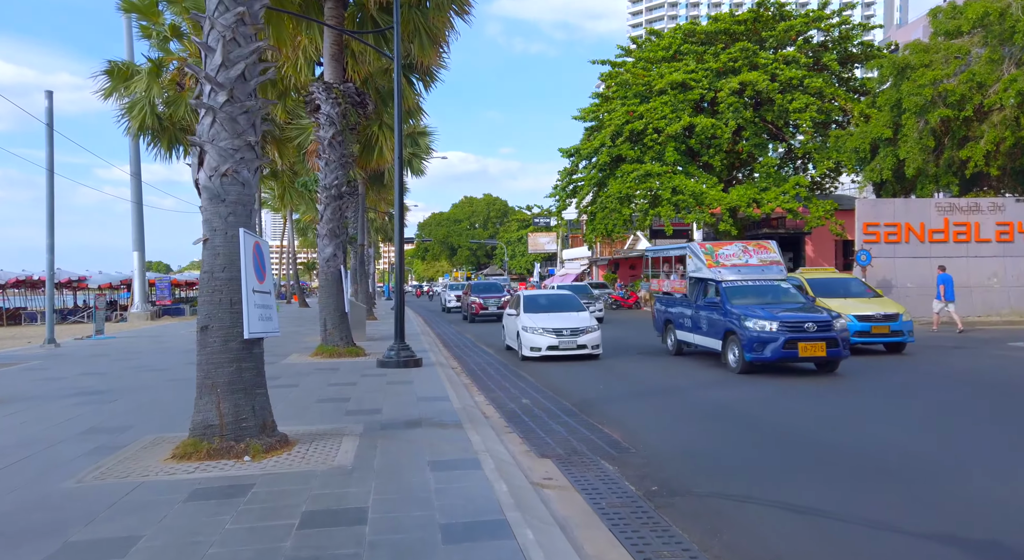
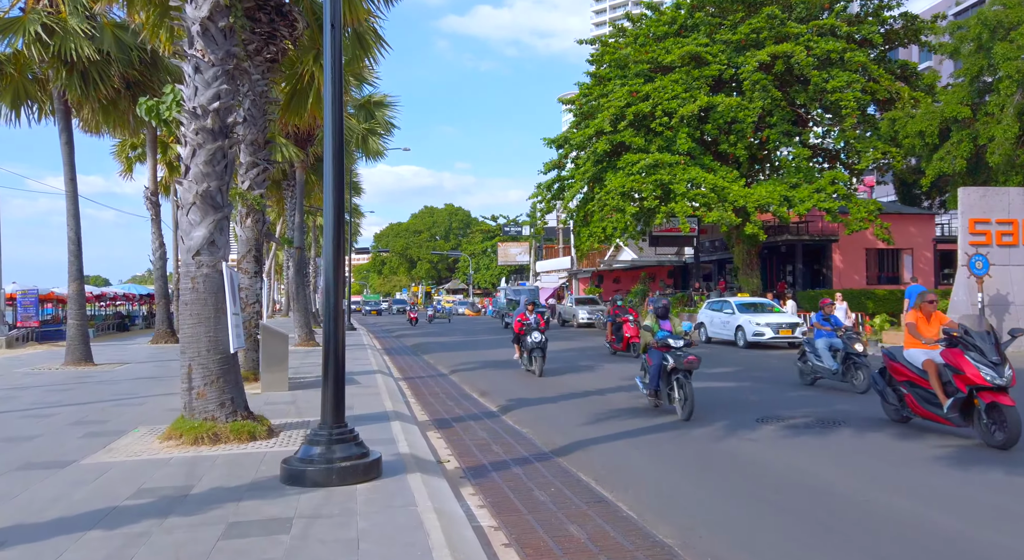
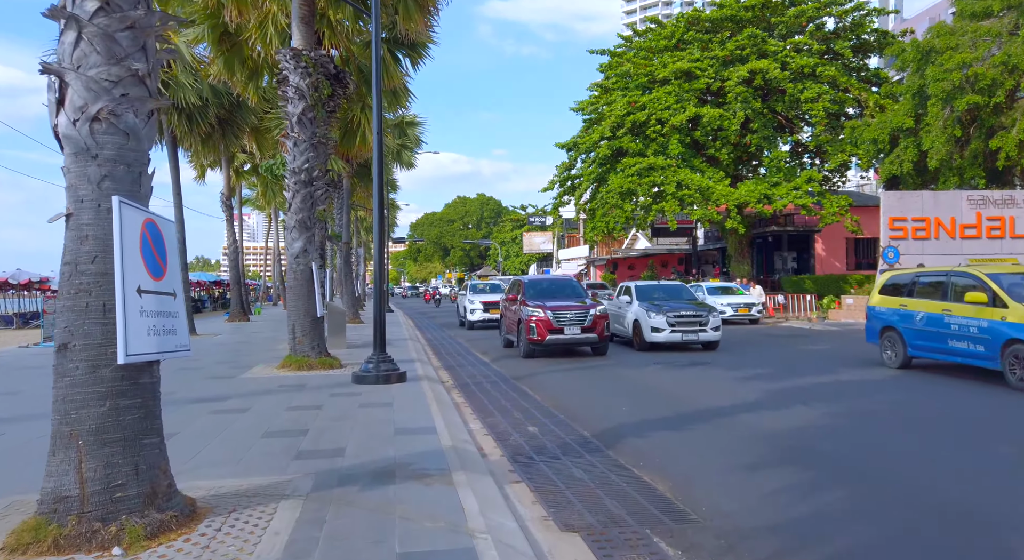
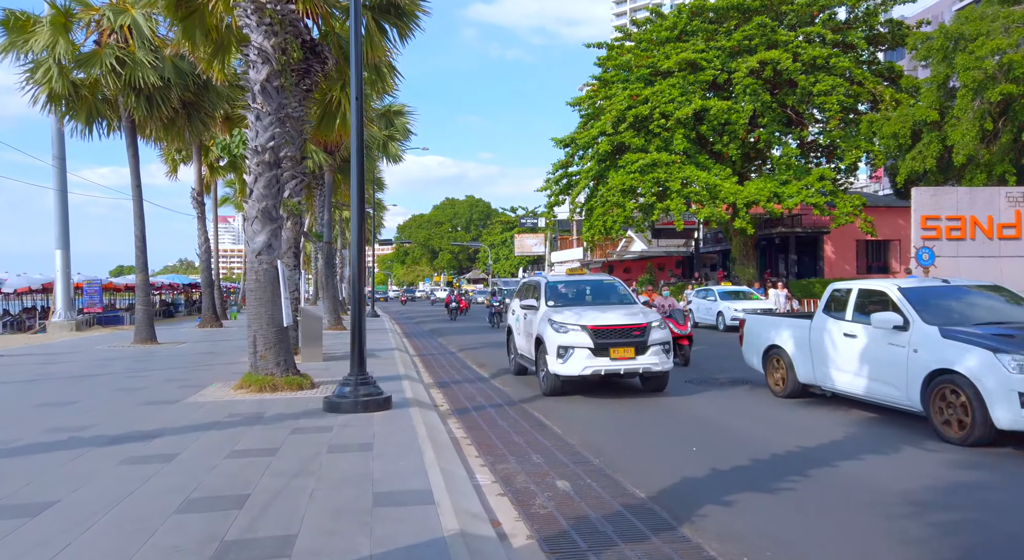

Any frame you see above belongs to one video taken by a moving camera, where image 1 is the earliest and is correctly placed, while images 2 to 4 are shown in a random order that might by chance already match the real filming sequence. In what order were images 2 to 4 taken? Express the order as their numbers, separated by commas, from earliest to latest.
3, 4, 2
